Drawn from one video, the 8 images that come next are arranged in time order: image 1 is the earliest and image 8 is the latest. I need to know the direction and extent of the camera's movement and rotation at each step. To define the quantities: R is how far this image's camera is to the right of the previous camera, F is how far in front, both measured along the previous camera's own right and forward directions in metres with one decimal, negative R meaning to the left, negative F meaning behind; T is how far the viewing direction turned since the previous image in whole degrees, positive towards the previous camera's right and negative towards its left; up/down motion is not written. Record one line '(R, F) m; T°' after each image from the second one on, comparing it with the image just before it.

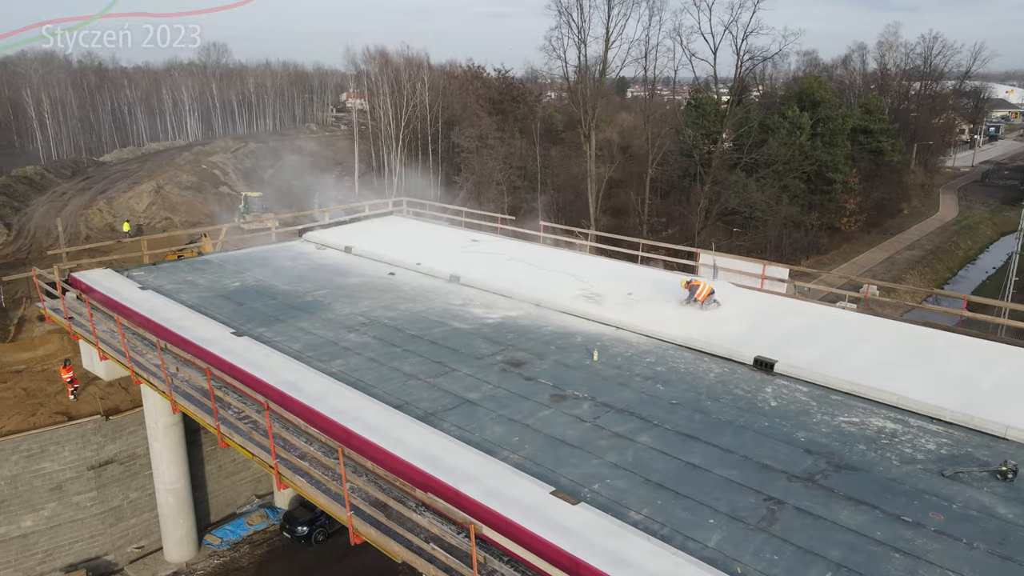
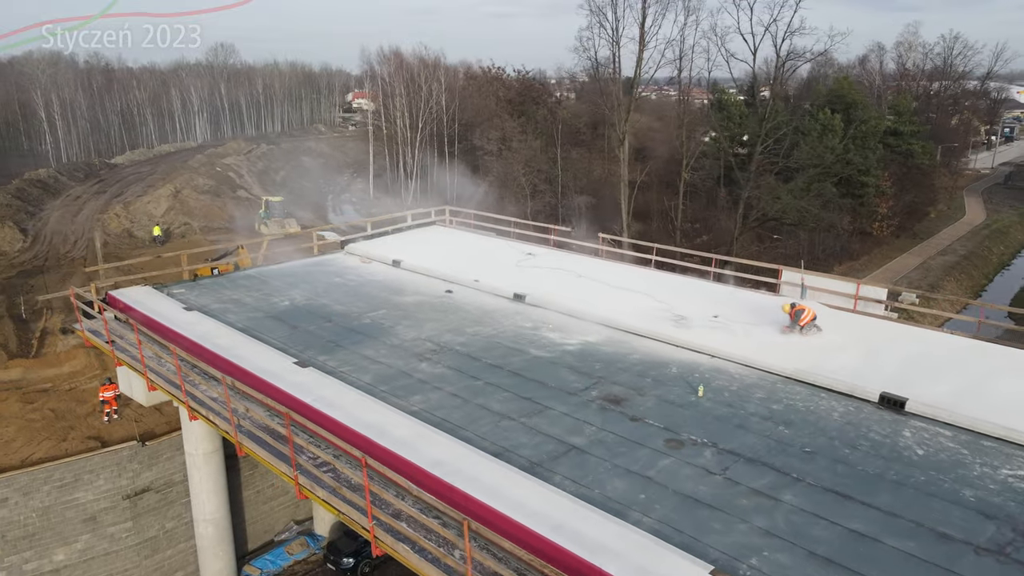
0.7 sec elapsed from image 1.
(-0.9, +0.7) m; 0°
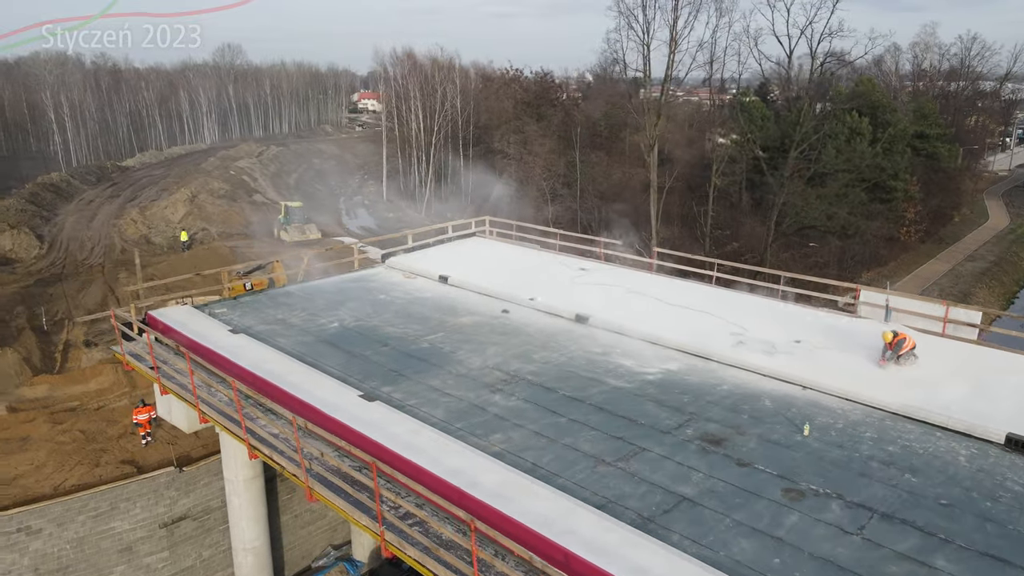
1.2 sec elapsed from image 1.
(-0.8, +0.5) m; 0°
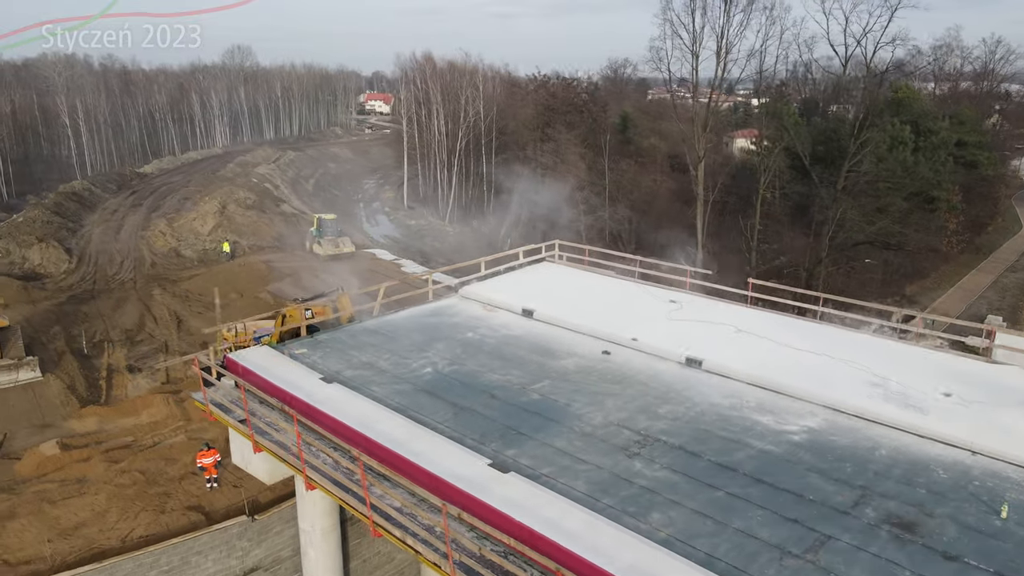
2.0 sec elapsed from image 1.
(-1.2, +0.7) m; 0°
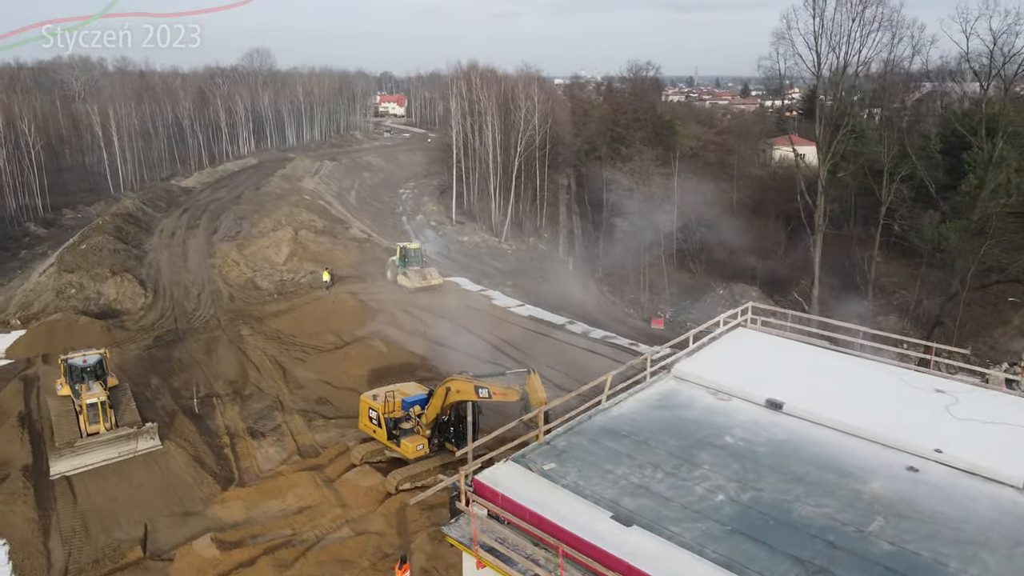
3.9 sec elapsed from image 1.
(-3.0, +1.4) m; 0°
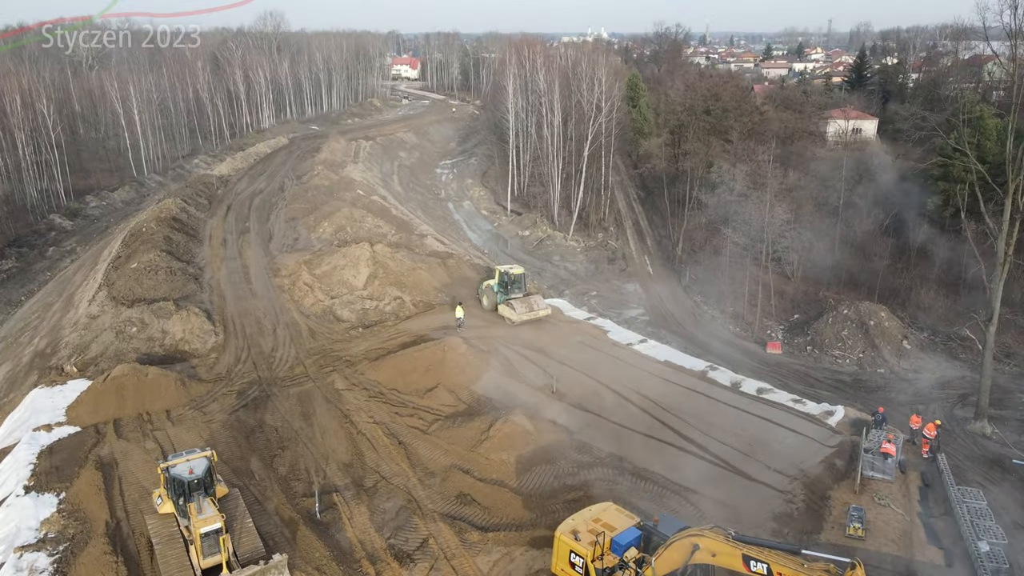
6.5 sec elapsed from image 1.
(-3.2, +3.0) m; 0°
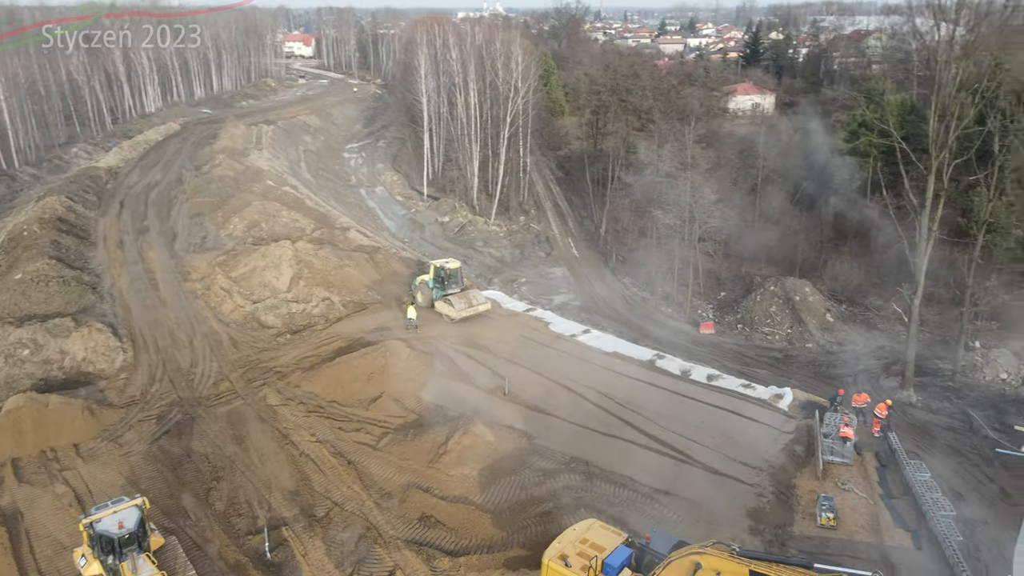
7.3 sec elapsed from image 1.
(-0.8, +0.9) m; +7°
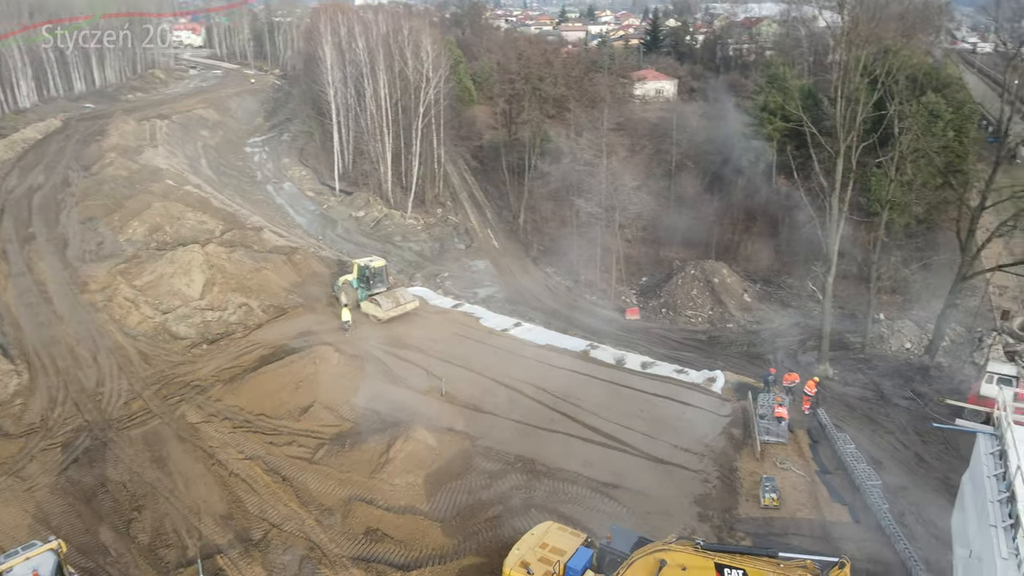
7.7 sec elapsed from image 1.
(-0.4, +0.4) m; +7°
